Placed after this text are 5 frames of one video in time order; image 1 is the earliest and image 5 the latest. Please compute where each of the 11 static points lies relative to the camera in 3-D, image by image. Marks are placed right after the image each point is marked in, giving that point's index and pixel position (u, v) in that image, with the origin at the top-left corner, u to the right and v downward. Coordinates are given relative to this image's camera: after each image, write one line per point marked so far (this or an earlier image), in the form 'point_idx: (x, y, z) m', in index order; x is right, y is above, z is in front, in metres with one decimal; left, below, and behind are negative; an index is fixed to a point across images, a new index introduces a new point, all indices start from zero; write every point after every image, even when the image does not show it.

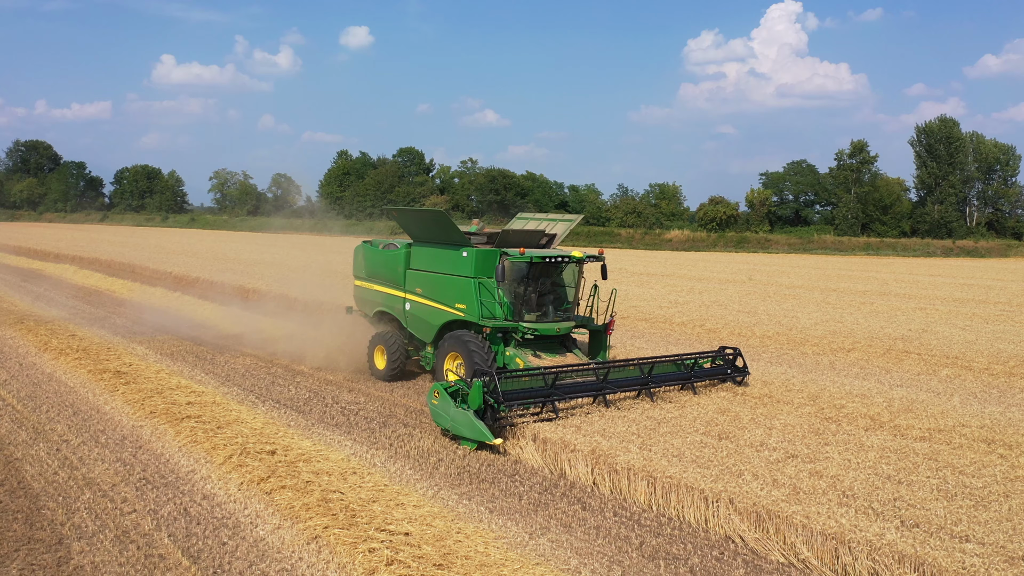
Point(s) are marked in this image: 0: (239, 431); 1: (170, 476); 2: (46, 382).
0: (-2.4, -1.2, +7.4) m
1: (-2.5, -1.4, +6.2) m
2: (-5.1, -1.0, +9.3) m
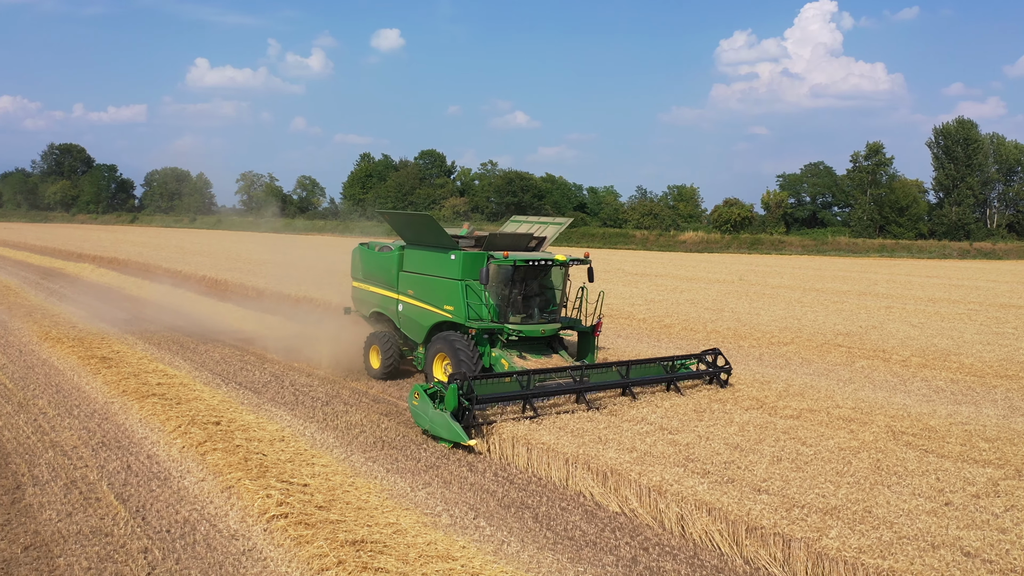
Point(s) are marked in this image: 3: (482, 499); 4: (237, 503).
0: (-3.1, -1.2, +8.4) m
1: (-3.3, -1.3, +7.2) m
2: (-5.8, -0.9, +10.4) m
3: (-0.2, -1.5, +6.0) m
4: (-1.8, -1.4, +5.7) m
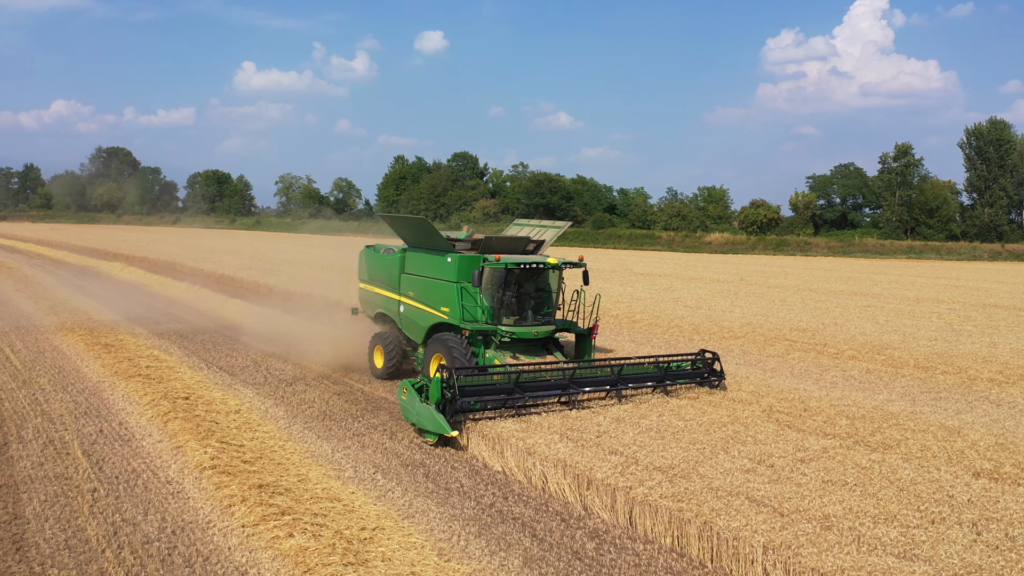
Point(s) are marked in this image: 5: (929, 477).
0: (-3.8, -1.1, +9.6) m
1: (-4.1, -1.2, +8.4) m
2: (-6.4, -0.9, +11.7) m
3: (-1.0, -1.4, +7.1) m
4: (-2.7, -1.4, +6.8) m
5: (+3.0, -1.3, +6.0) m
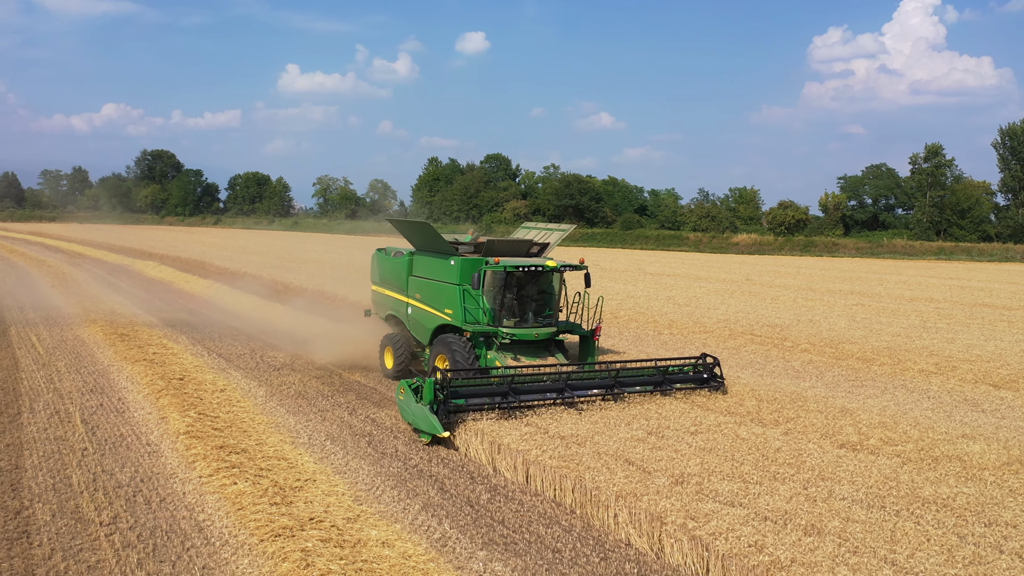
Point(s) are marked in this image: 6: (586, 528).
0: (-4.3, -1.0, +10.8) m
1: (-4.6, -1.1, +9.6) m
2: (-6.8, -0.8, +13.0) m
3: (-1.6, -1.4, +8.1) m
4: (-3.3, -1.3, +8.0) m
5: (+2.3, -1.3, +6.9) m
6: (+0.5, -1.6, +5.6) m
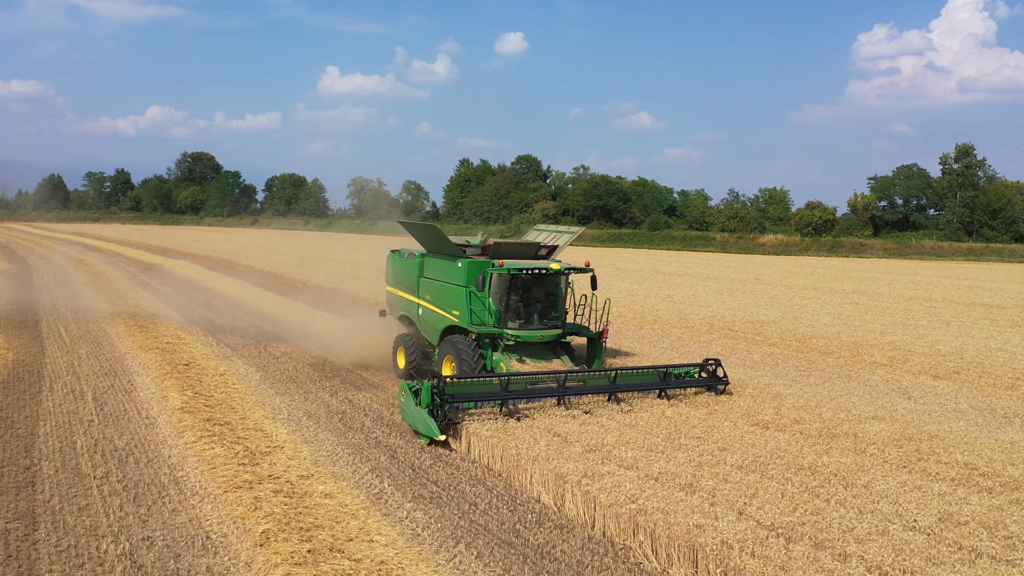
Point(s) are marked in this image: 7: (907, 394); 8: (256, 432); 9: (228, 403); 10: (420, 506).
0: (-4.6, -0.9, +11.9) m
1: (-5.0, -1.1, +10.7) m
2: (-7.0, -0.7, +14.2) m
3: (-2.1, -1.3, +9.1) m
4: (-3.7, -1.2, +9.0) m
5: (+1.8, -1.2, +7.7) m
6: (-0.1, -1.5, +6.5) m
7: (+4.4, -1.2, +9.5) m
8: (-2.4, -1.3, +7.9) m
9: (-3.0, -1.2, +9.0) m
10: (-0.7, -1.6, +6.1) m
